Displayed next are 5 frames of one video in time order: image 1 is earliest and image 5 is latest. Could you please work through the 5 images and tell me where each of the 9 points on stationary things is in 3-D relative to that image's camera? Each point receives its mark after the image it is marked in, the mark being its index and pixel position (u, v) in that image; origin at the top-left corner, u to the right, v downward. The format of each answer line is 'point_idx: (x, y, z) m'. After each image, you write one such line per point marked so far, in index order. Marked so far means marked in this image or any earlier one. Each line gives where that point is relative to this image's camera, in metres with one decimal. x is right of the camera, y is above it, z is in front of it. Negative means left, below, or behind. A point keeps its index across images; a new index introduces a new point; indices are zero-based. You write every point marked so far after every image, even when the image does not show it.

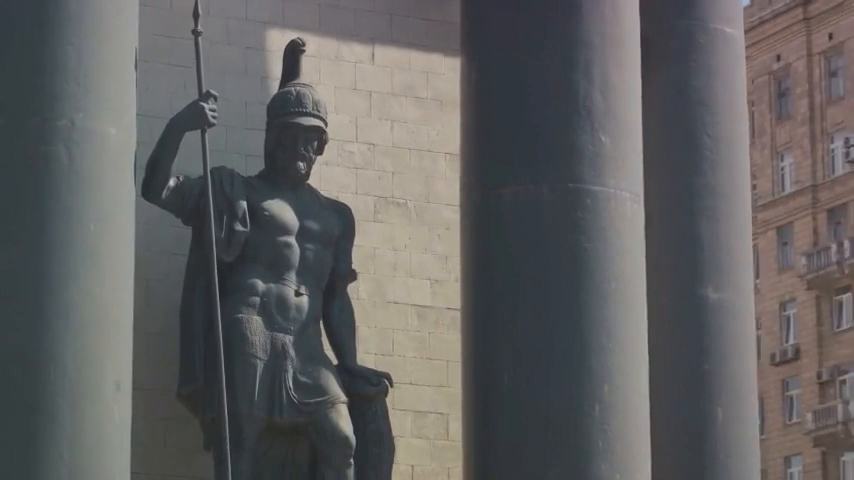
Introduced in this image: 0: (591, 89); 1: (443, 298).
0: (+0.9, +0.8, +15.7) m
1: (+0.1, -0.3, +17.1) m
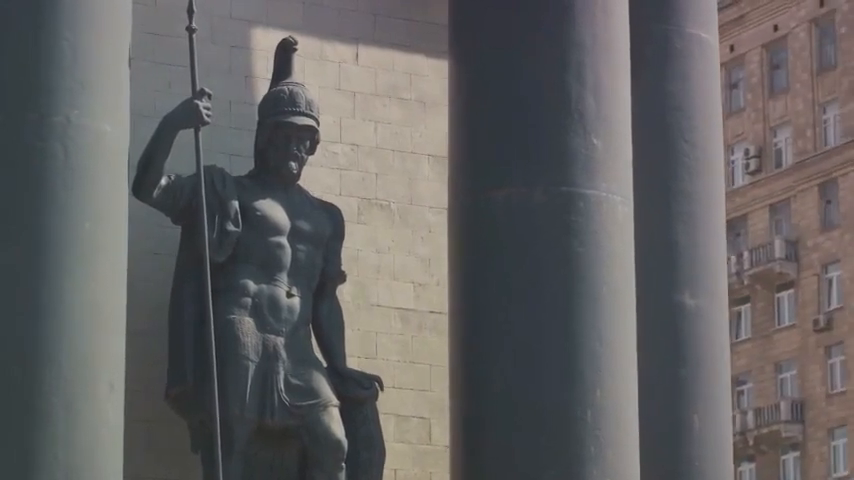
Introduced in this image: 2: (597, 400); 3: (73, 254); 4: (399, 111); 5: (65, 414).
0: (+0.9, +0.8, +15.5) m
1: (0.0, -0.4, +17.0) m
2: (+0.9, -0.8, +14.9) m
3: (-1.6, -0.1, +13.1) m
4: (-0.2, +0.8, +17.2) m
5: (-1.6, -0.8, +12.8) m
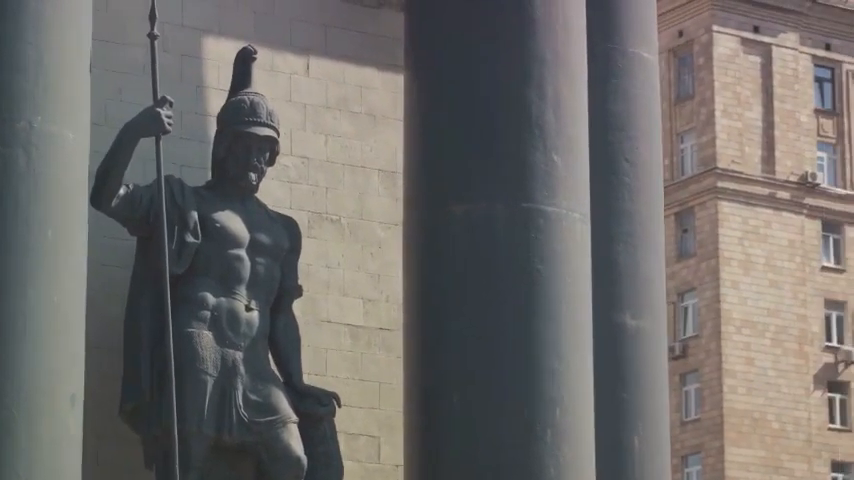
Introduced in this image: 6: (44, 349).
0: (+0.6, +0.7, +15.3) m
1: (-0.3, -0.5, +16.7) m
2: (+0.7, -0.9, +14.7) m
3: (-1.8, -0.1, +12.7) m
4: (-0.5, +0.7, +17.0) m
5: (-1.8, -0.8, +12.5) m
6: (-1.7, -0.5, +12.6) m
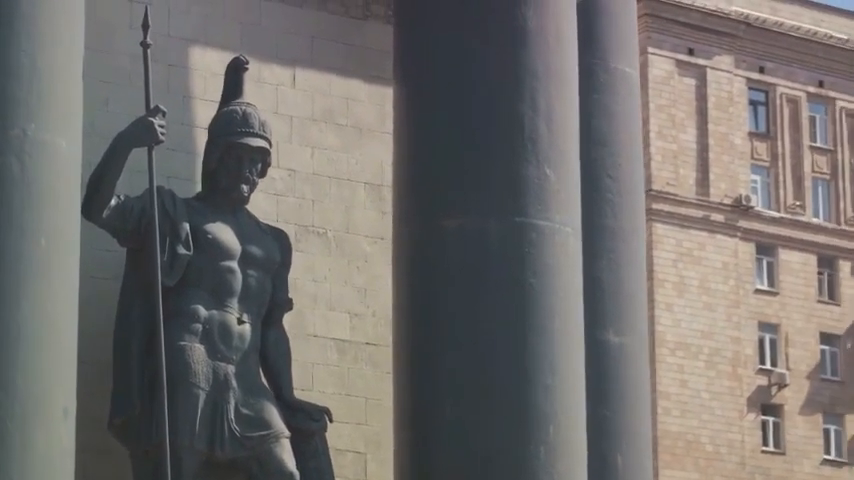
0: (+0.6, +0.6, +15.2) m
1: (-0.4, -0.5, +16.5) m
2: (+0.6, -1.0, +14.5) m
3: (-1.7, -0.1, +12.5) m
4: (-0.5, +0.6, +16.8) m
5: (-1.7, -0.9, +12.2) m
6: (-1.7, -0.5, +12.4) m
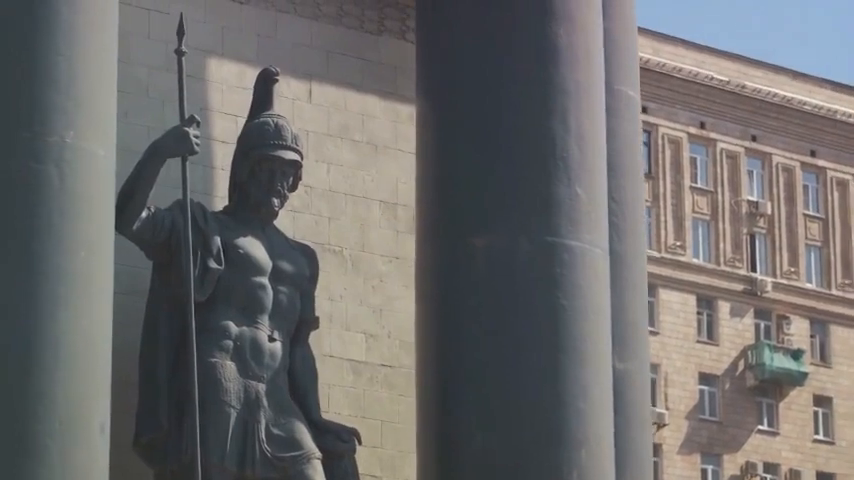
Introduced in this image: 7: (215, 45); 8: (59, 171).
0: (+0.7, +0.5, +14.8) m
1: (-0.3, -0.6, +16.2) m
2: (+0.8, -1.1, +14.2) m
3: (-1.5, -0.2, +12.1) m
4: (-0.5, +0.5, +16.4) m
5: (-1.5, -0.9, +11.8) m
6: (-1.5, -0.6, +12.0) m
7: (-1.2, +1.1, +16.0) m
8: (-1.6, +0.3, +12.2) m
